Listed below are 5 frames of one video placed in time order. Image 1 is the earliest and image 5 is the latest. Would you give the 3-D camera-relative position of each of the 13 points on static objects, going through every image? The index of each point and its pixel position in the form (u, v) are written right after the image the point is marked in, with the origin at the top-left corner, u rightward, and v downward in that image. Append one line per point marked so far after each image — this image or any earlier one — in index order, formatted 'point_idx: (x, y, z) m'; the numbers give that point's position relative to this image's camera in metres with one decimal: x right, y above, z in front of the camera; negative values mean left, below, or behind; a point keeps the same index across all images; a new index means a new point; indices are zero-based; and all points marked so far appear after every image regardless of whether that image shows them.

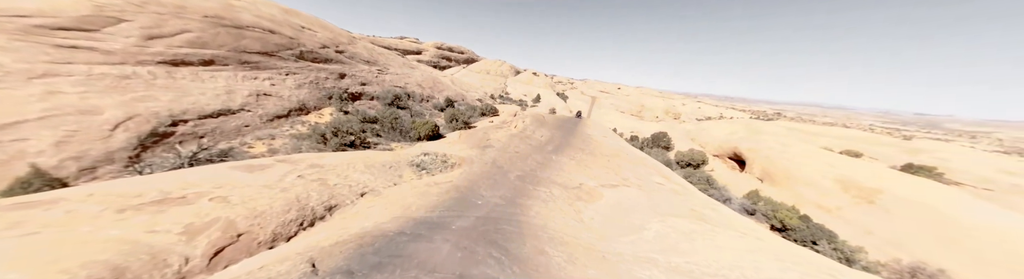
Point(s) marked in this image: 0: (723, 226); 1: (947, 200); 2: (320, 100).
0: (+6.4, -2.7, +7.2) m
1: (+21.4, -3.1, +11.6) m
2: (-14.9, +3.0, +18.7) m
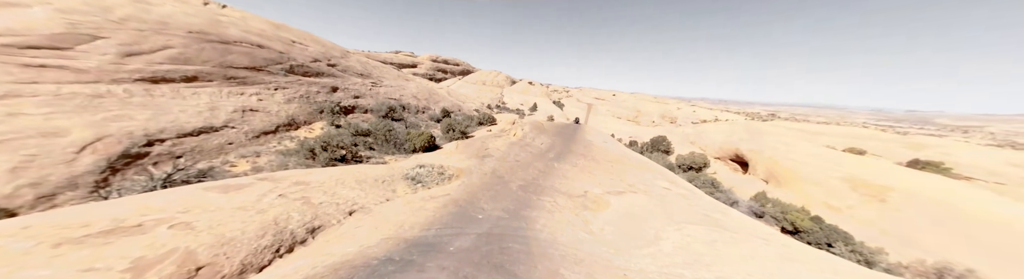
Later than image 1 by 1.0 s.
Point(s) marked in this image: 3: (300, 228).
0: (+6.5, -2.7, +6.7) m
1: (+21.4, -2.8, +11.3) m
2: (-15.2, +1.8, +18.1) m
3: (-4.9, -2.1, +5.6) m
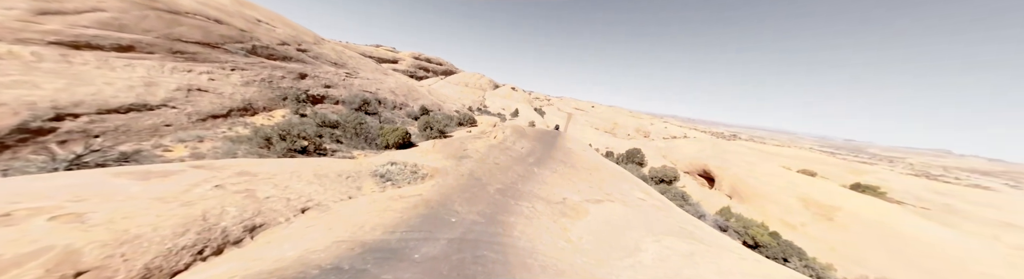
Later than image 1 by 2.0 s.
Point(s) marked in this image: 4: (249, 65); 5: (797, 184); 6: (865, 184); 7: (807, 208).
0: (+5.8, -3.1, +6.8) m
1: (+20.2, -4.2, +12.6) m
2: (-16.4, +2.6, +16.4) m
3: (-5.4, -1.7, +4.7) m
4: (-19.8, +5.6, +18.0) m
5: (+19.3, -3.0, +16.2) m
6: (+26.0, -3.2, +17.4) m
7: (+17.7, -4.1, +14.4) m
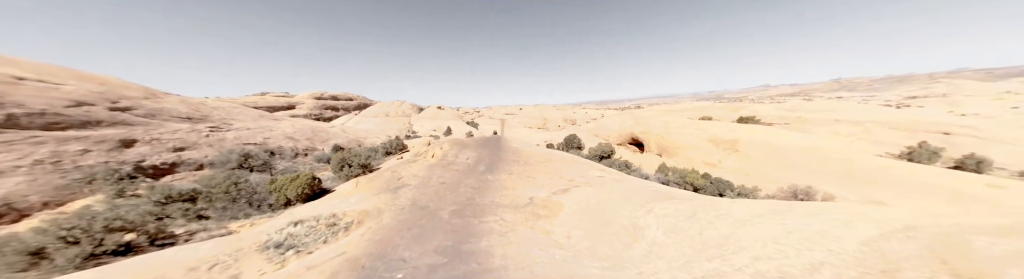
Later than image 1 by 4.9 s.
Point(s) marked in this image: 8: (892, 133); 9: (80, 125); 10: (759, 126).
0: (+5.0, -1.6, +6.6) m
1: (+17.4, +0.1, +15.9) m
2: (-19.6, -2.1, +10.3) m
3: (-5.3, -2.8, +1.8) m
4: (-23.9, -0.2, +11.1) m
5: (+15.3, +0.8, +19.2) m
6: (+21.4, +2.1, +22.0) m
7: (+14.6, -0.5, +17.0) m
8: (+22.8, +0.4, +14.3) m
9: (-25.3, +0.9, +13.9) m
10: (+18.8, +1.0, +18.2) m
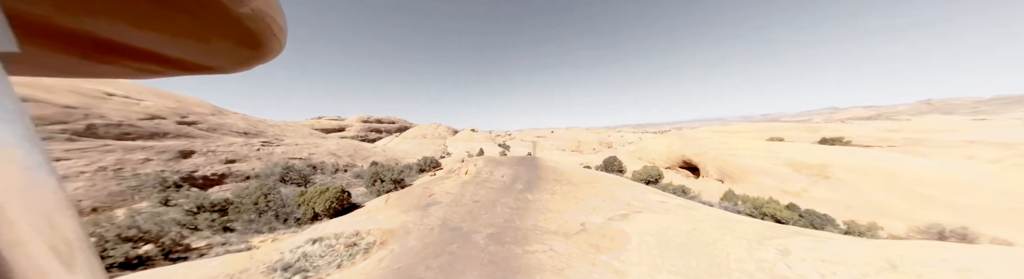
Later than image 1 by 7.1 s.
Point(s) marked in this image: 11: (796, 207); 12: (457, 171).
0: (+6.2, -1.9, +4.6) m
1: (+19.5, -1.2, +12.7) m
2: (-17.9, -2.5, +10.8) m
3: (-4.7, -2.4, +0.7) m
4: (-22.1, -0.6, +12.2) m
5: (+17.8, -0.8, +16.2) m
6: (+24.1, +0.1, +18.5) m
7: (+16.8, -1.9, +14.0) m
8: (+24.6, -0.8, +10.6) m
9: (-23.2, +0.2, +15.2) m
10: (+21.1, -0.5, +14.9) m
11: (+13.9, -3.3, +11.7) m
12: (-3.5, -1.9, +14.1) m
